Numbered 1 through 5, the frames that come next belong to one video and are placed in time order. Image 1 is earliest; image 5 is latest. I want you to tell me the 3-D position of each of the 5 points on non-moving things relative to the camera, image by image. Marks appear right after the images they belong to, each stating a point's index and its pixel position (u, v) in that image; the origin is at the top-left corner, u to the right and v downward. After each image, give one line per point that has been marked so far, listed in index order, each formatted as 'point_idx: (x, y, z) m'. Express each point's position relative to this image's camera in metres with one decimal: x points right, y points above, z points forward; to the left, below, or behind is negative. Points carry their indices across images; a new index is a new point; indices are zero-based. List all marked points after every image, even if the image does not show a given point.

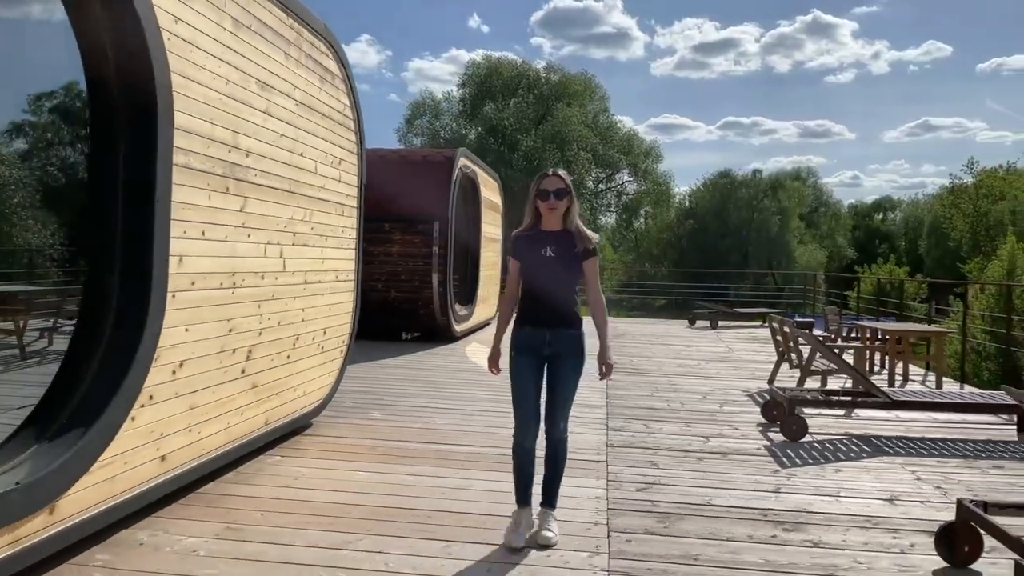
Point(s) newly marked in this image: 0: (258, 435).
0: (-1.4, -0.8, +3.9) m
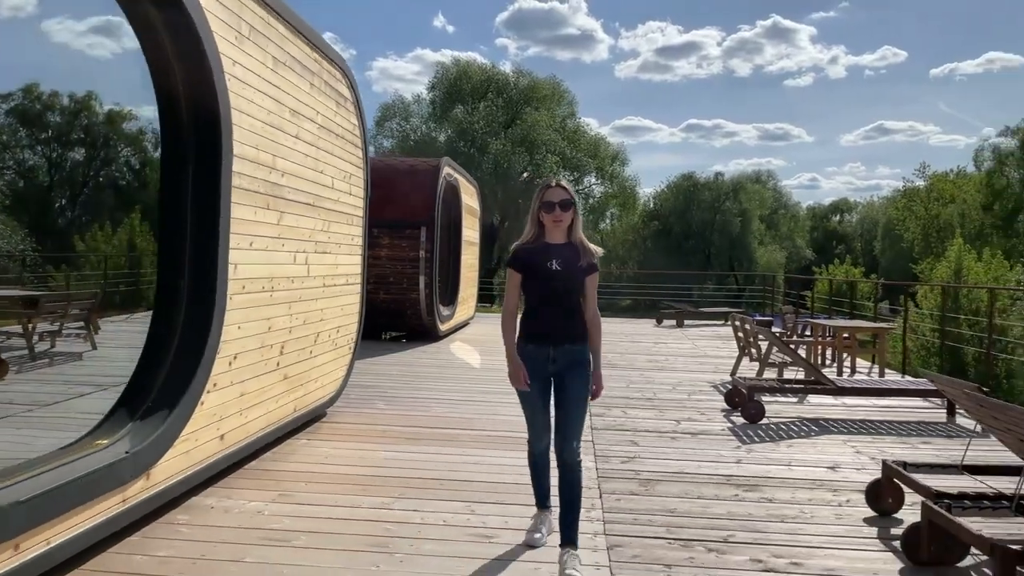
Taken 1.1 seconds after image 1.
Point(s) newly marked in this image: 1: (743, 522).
0: (-1.4, -0.8, +4.4) m
1: (+1.1, -1.1, +3.3) m
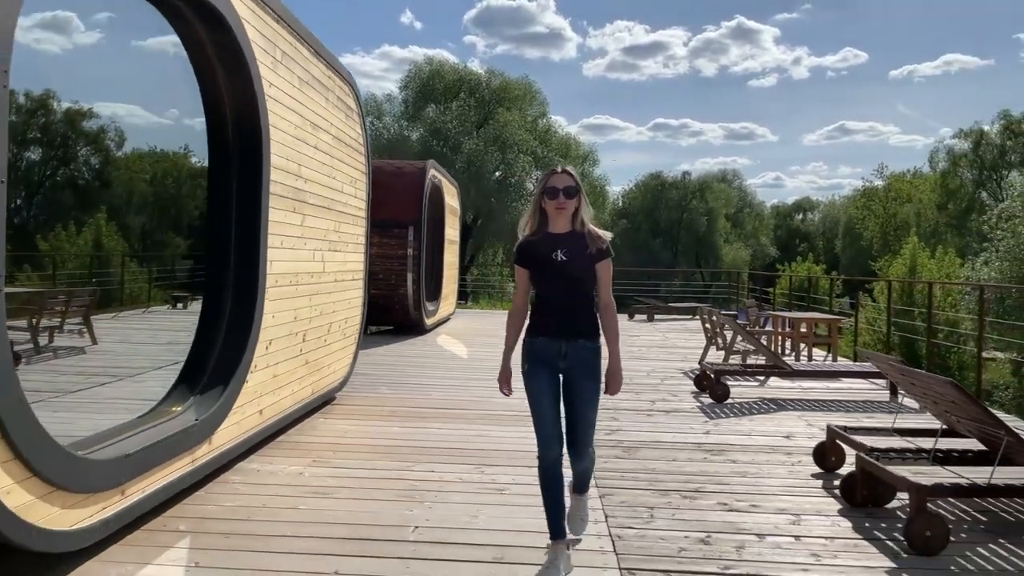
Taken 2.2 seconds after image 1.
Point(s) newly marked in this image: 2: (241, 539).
0: (-1.4, -0.8, +4.9) m
1: (+1.1, -1.0, +3.9) m
2: (-1.1, -1.0, +2.9) m
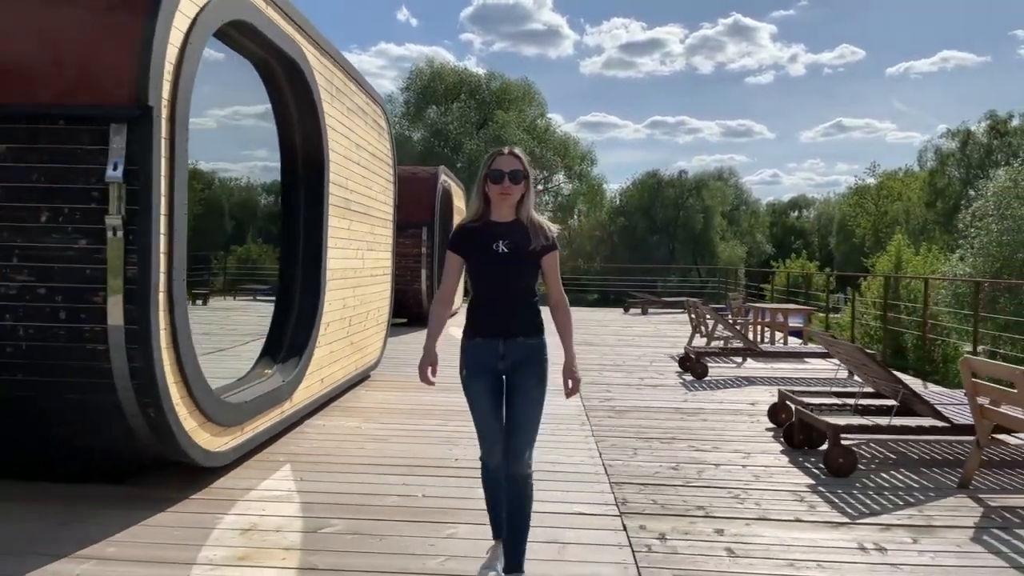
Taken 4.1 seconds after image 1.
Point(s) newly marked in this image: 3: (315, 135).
0: (-1.3, -0.7, +5.9) m
1: (+1.2, -1.0, +4.9) m
2: (-1.0, -1.0, +3.9) m
3: (-1.3, +1.0, +4.8) m
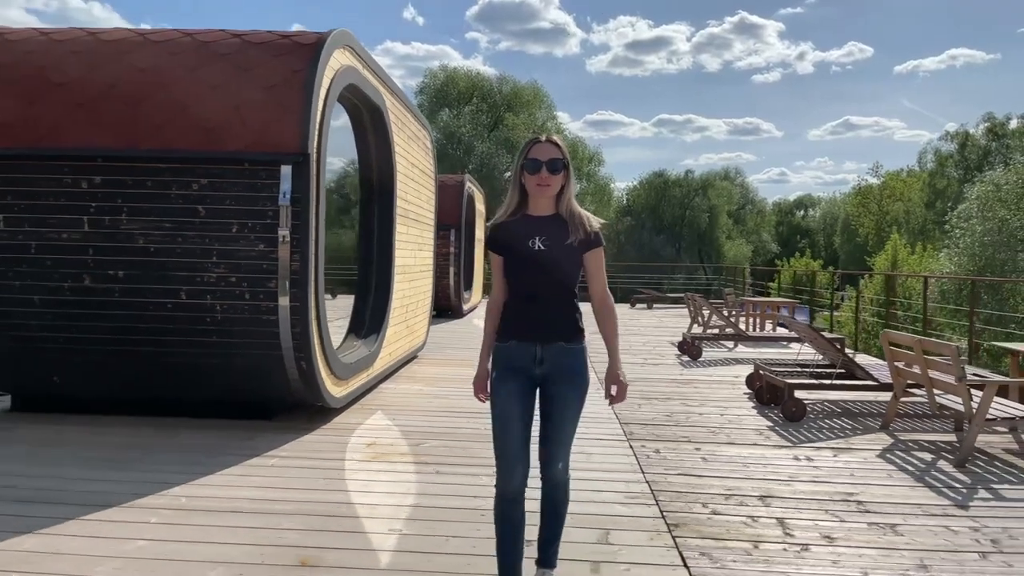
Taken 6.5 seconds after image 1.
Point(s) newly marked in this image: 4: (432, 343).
0: (-1.0, -0.7, +7.2) m
1: (+1.4, -0.9, +6.2) m
2: (-0.8, -0.9, +5.2) m
3: (-1.1, +1.1, +6.1) m
4: (-1.0, -0.7, +9.0) m
